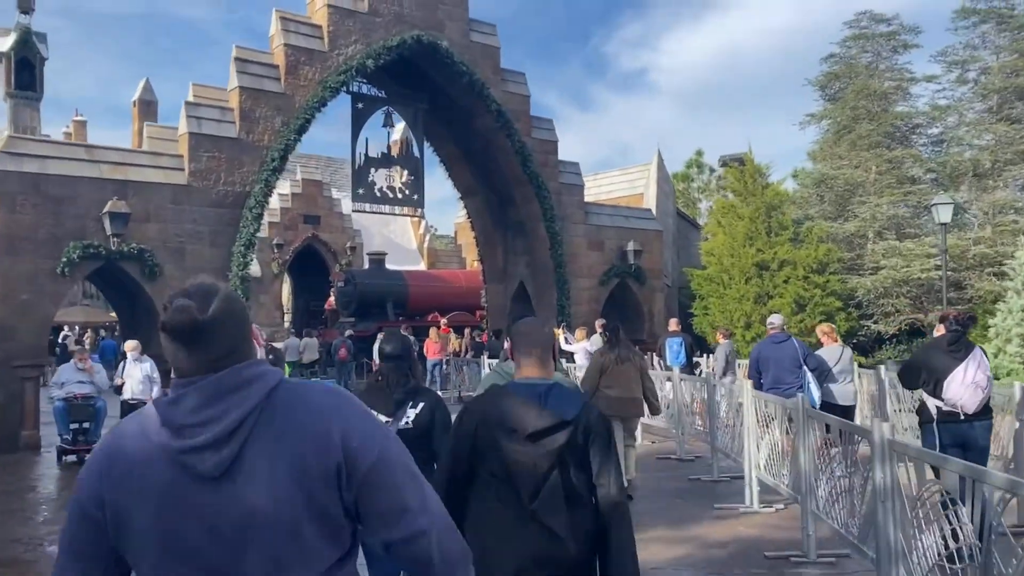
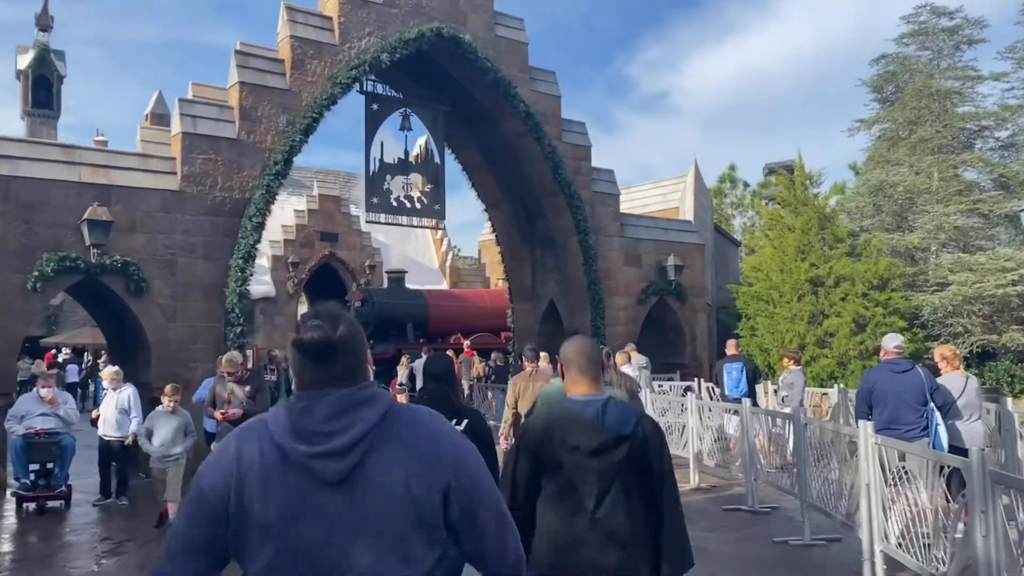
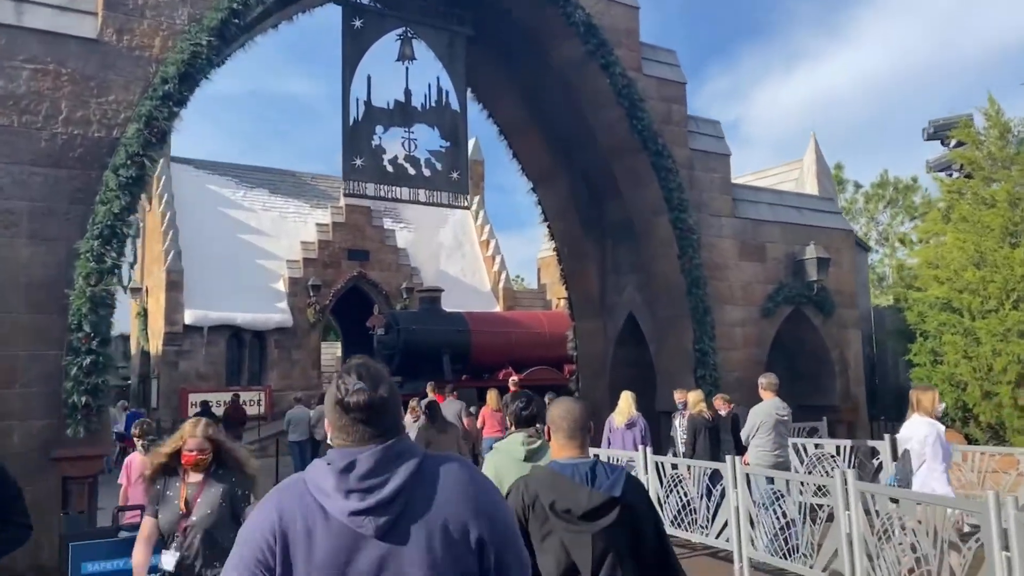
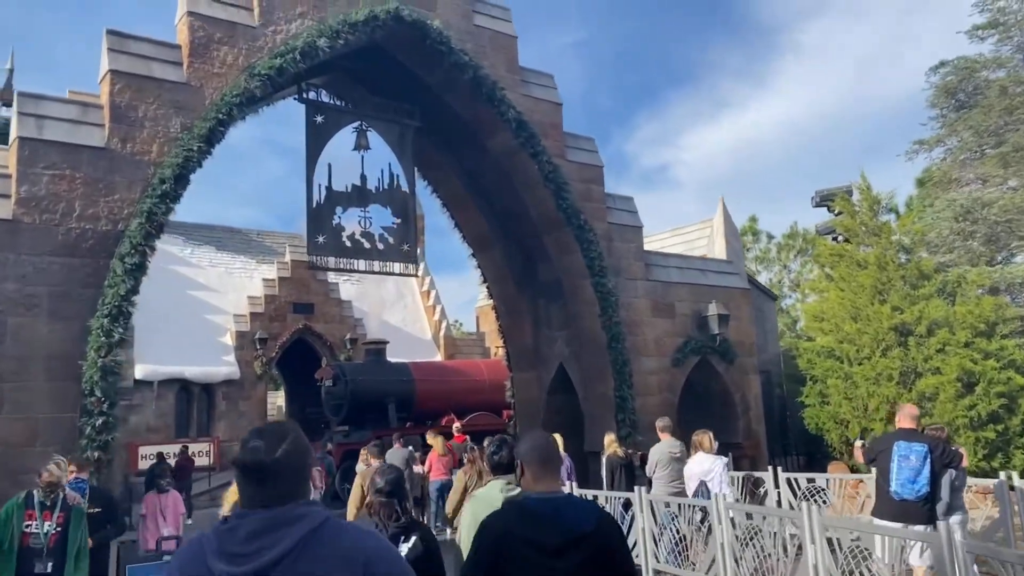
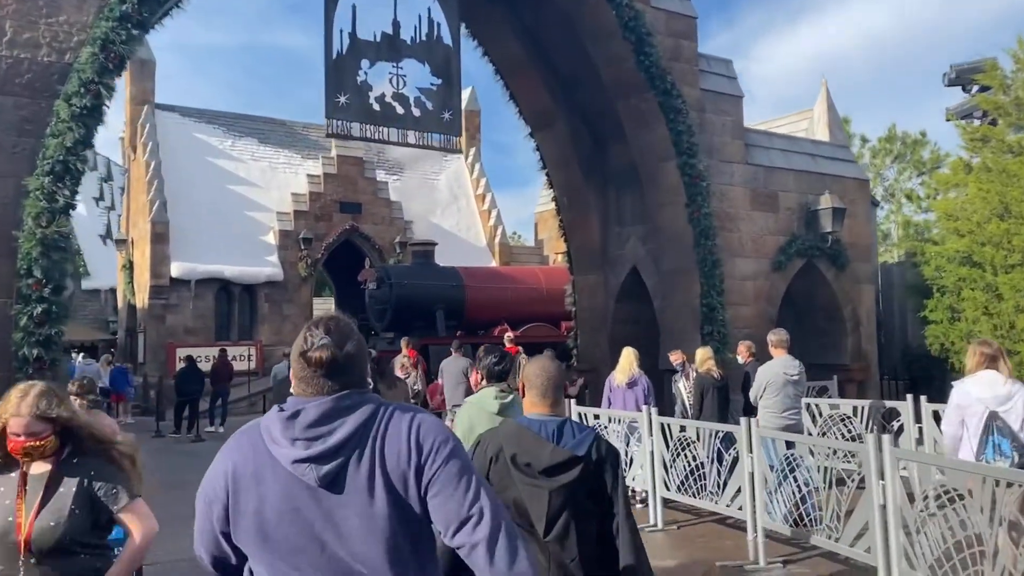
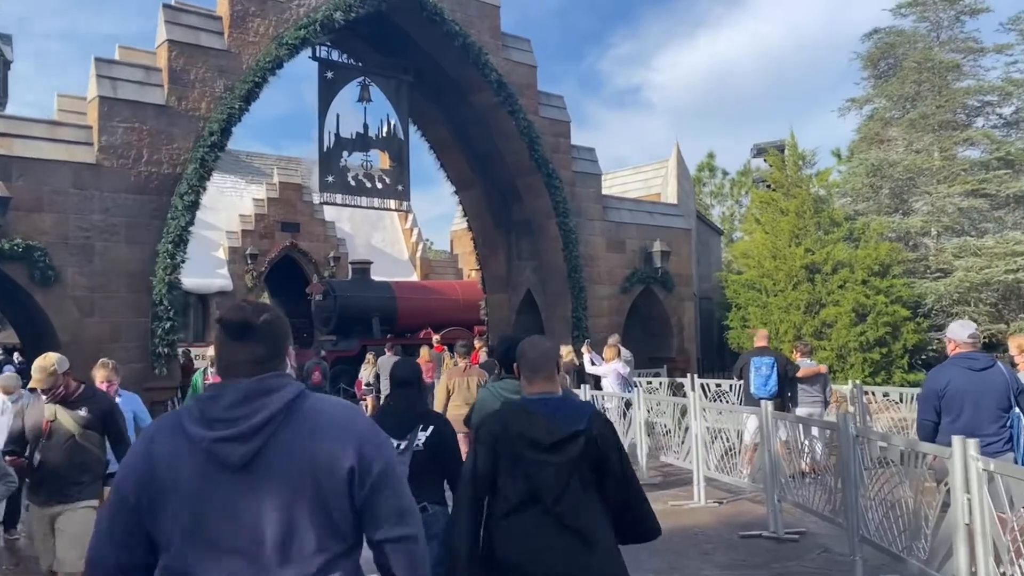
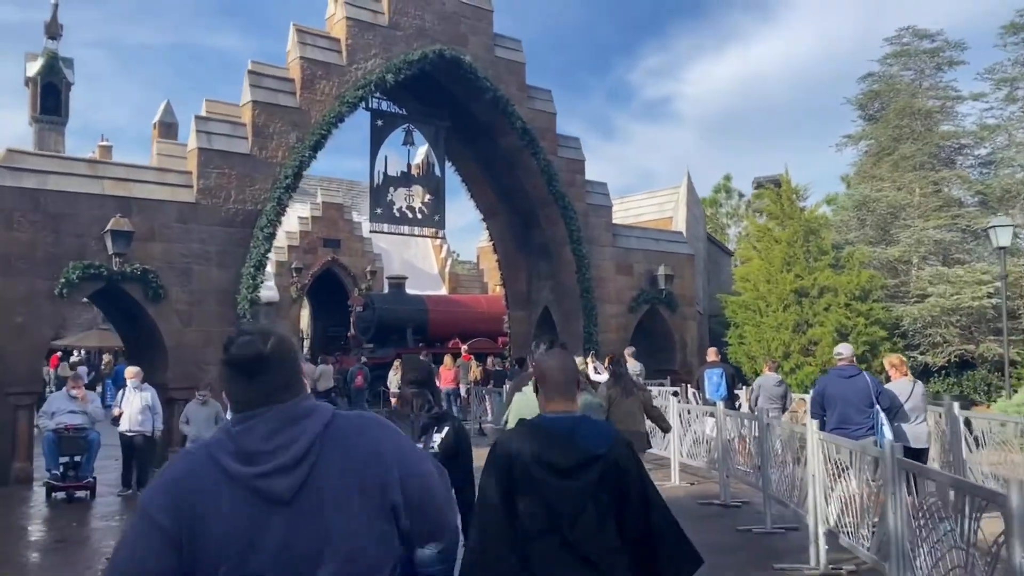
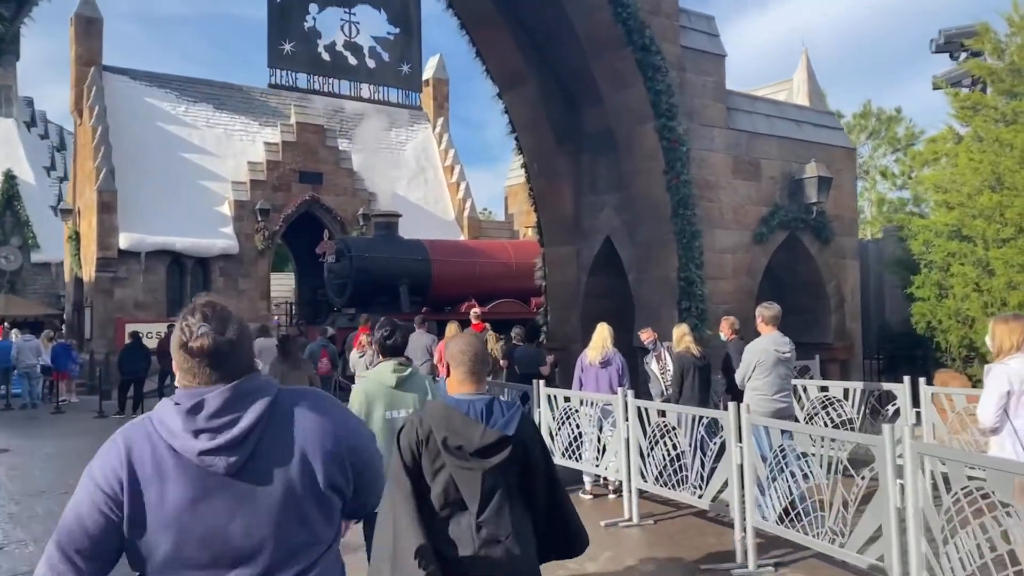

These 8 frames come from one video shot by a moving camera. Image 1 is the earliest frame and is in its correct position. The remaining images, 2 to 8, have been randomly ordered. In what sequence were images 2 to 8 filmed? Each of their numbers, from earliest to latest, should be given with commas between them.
7, 2, 6, 4, 3, 5, 8
